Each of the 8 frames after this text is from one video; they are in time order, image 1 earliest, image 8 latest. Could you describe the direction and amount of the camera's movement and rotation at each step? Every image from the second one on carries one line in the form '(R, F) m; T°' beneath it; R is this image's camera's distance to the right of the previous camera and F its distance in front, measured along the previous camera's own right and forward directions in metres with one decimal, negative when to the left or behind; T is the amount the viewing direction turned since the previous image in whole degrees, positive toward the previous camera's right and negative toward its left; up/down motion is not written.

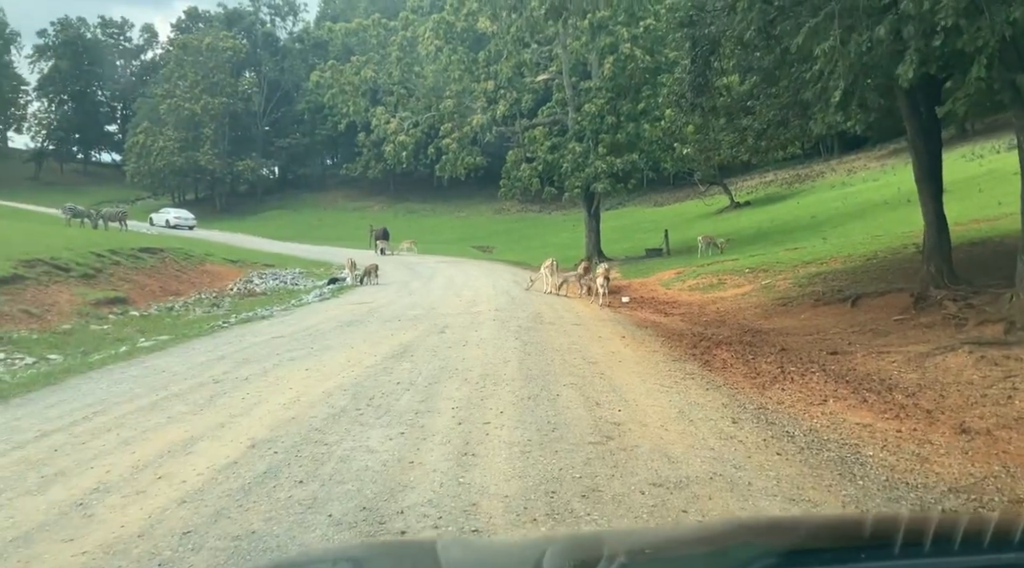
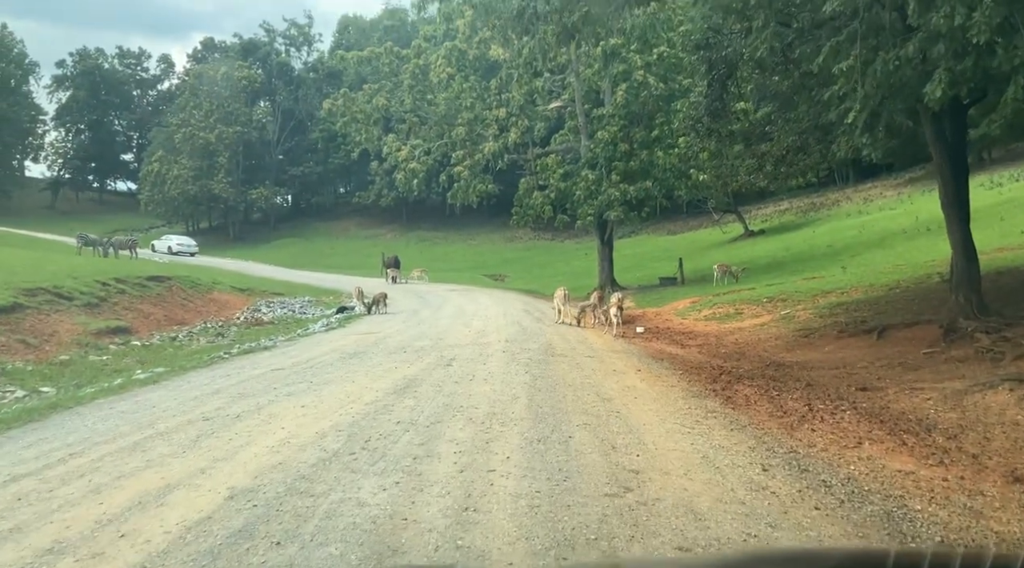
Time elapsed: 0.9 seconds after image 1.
(0.0, +0.5) m; -1°
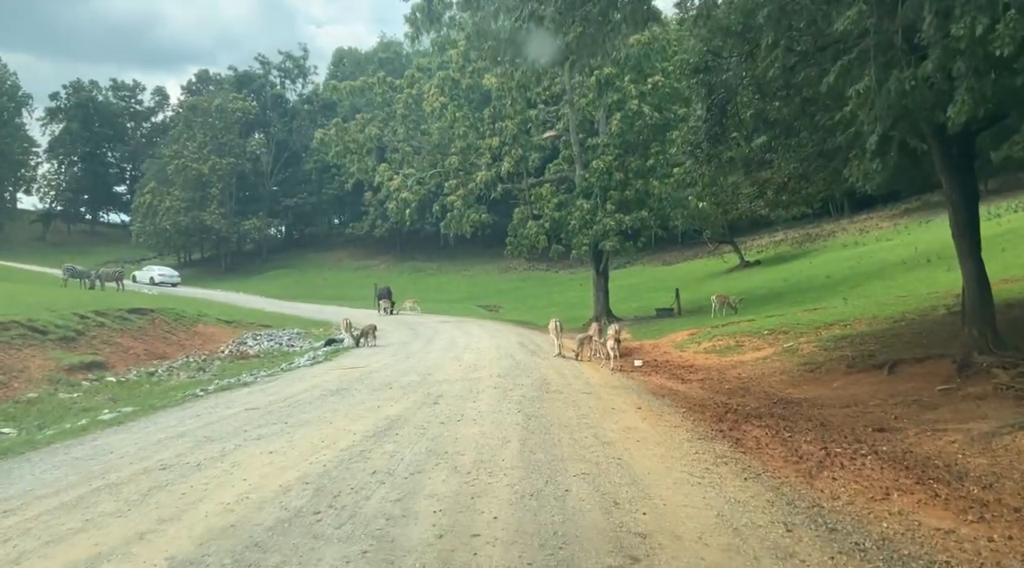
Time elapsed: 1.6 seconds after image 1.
(0.0, +0.7) m; 0°
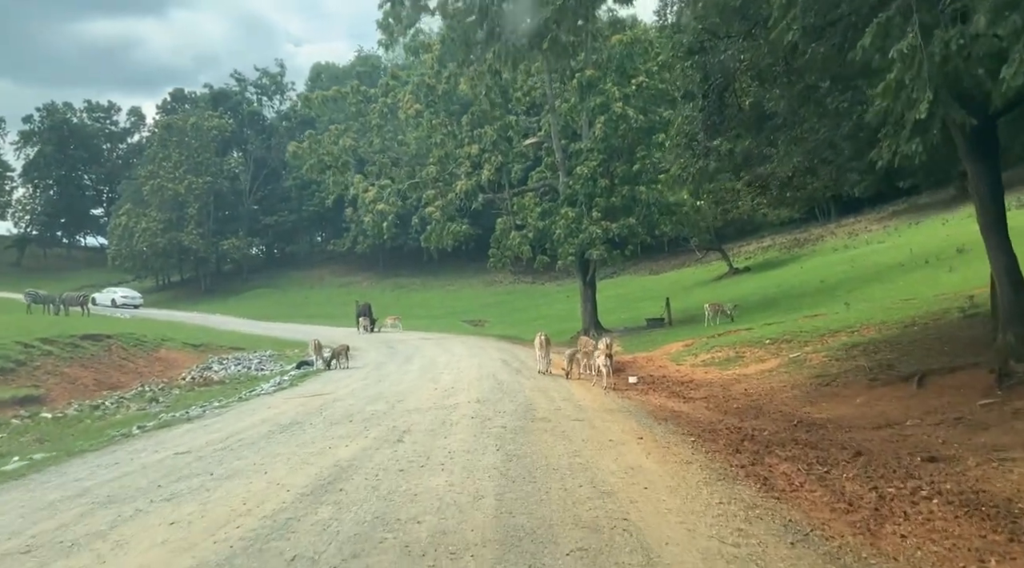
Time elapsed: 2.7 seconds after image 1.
(+0.1, +1.6) m; +1°
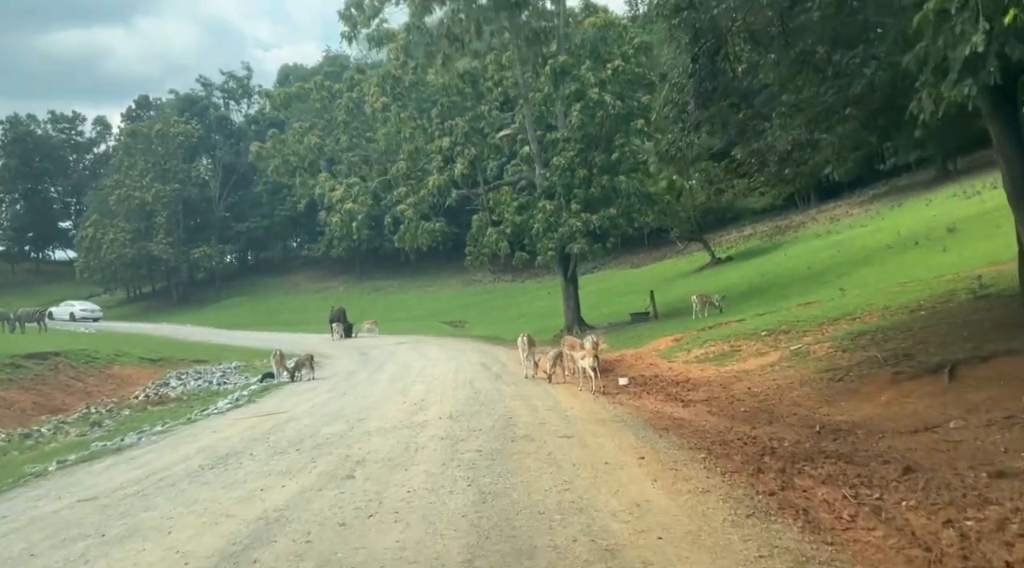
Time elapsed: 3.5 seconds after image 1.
(+0.1, +1.6) m; +1°
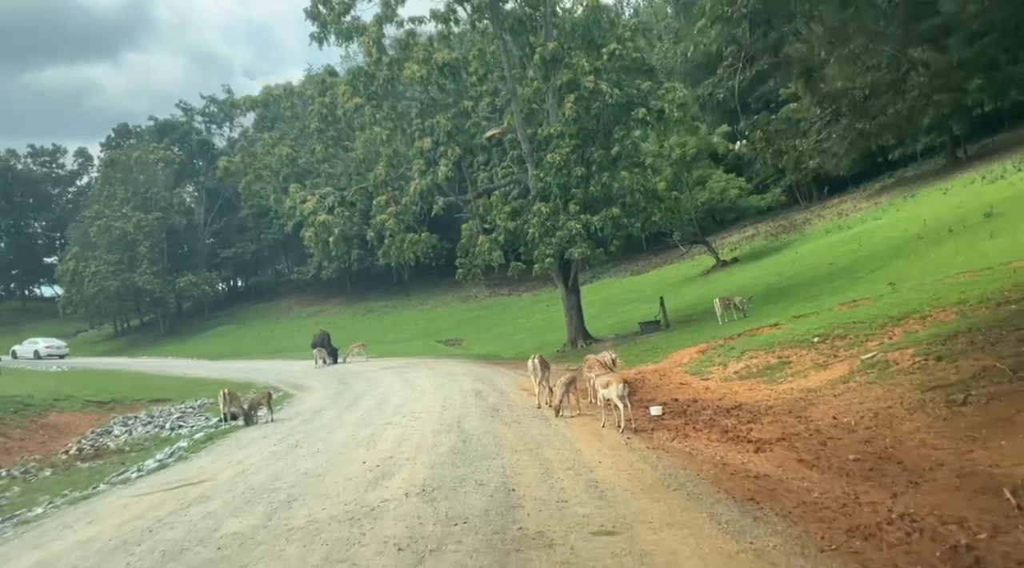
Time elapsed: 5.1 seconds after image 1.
(0.0, +3.5) m; 0°
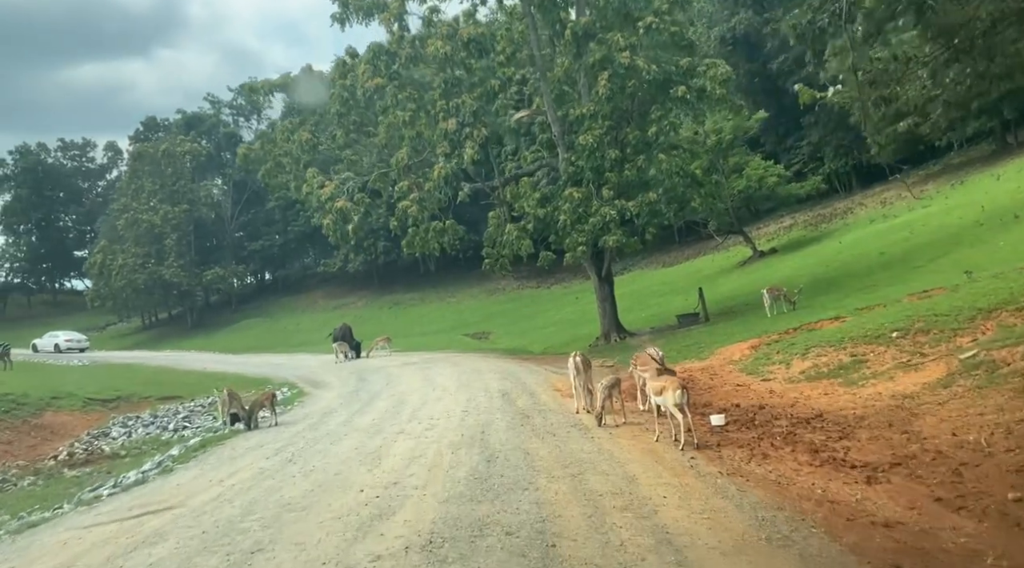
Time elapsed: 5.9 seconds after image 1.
(-0.1, +1.9) m; -2°
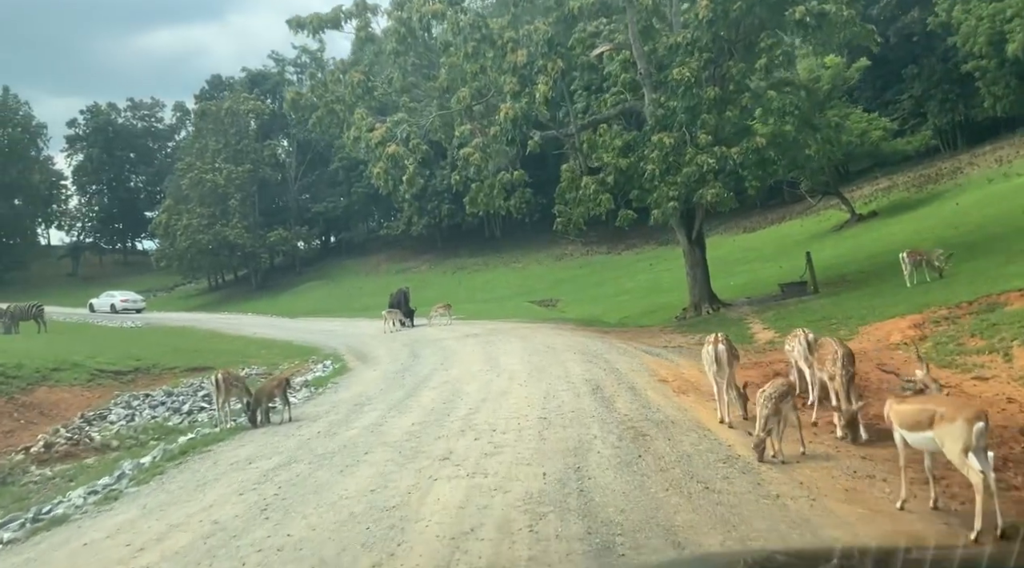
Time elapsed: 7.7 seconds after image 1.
(-0.4, +4.0) m; -5°
